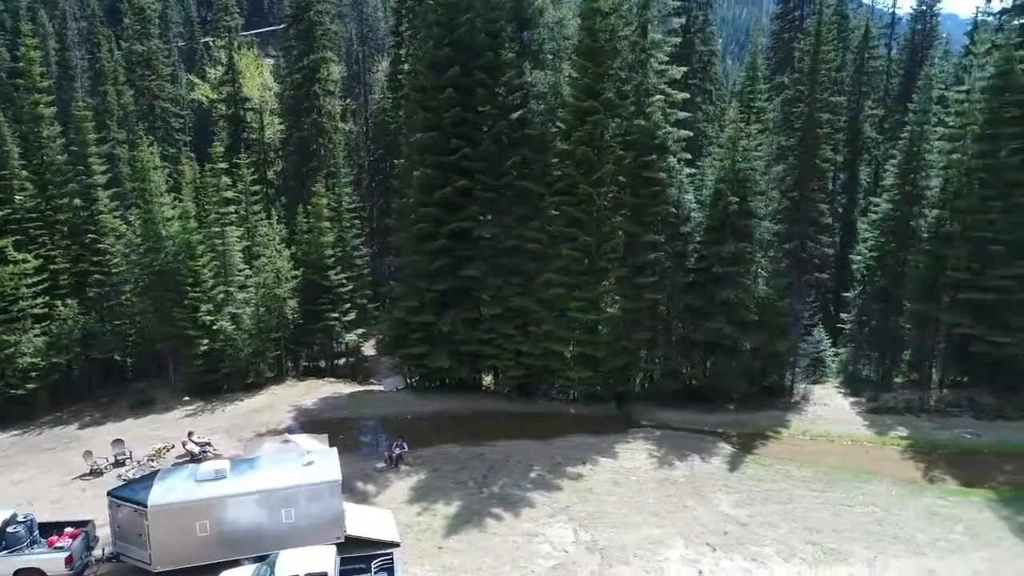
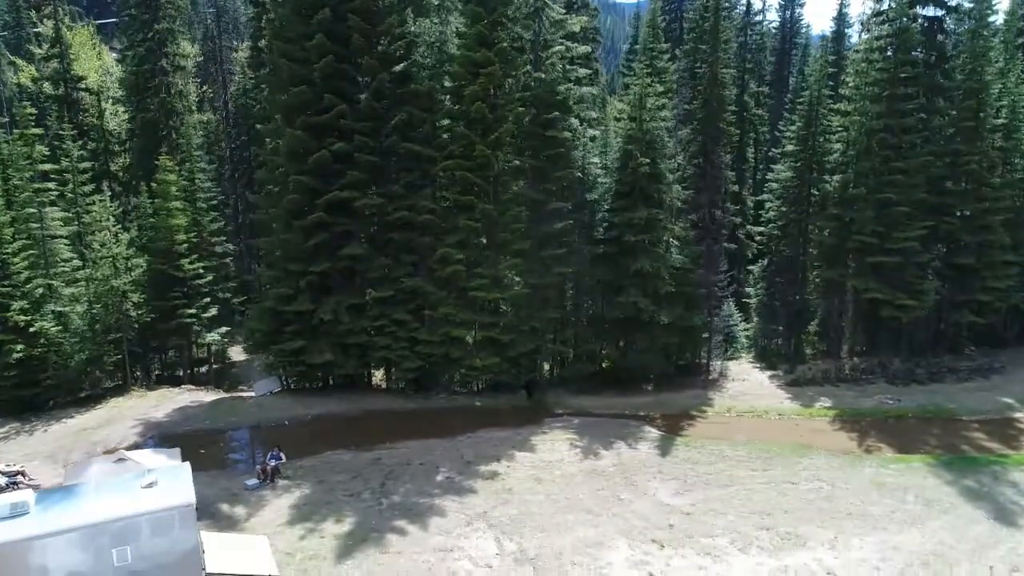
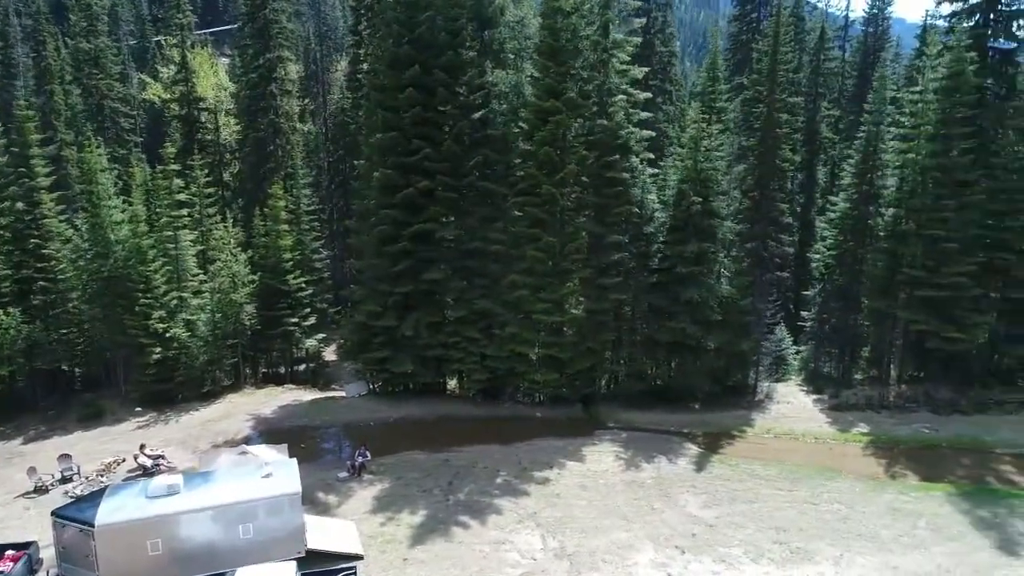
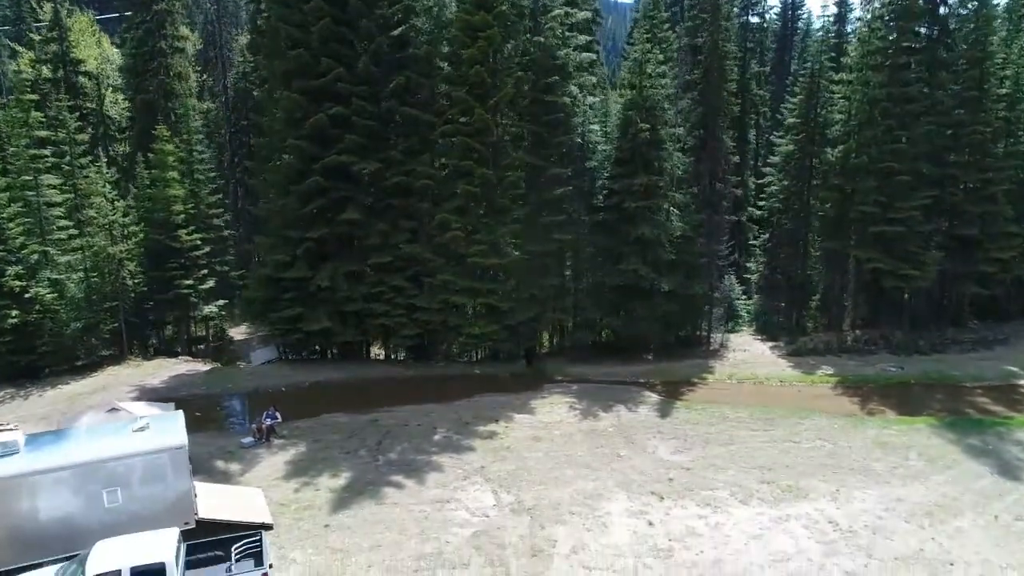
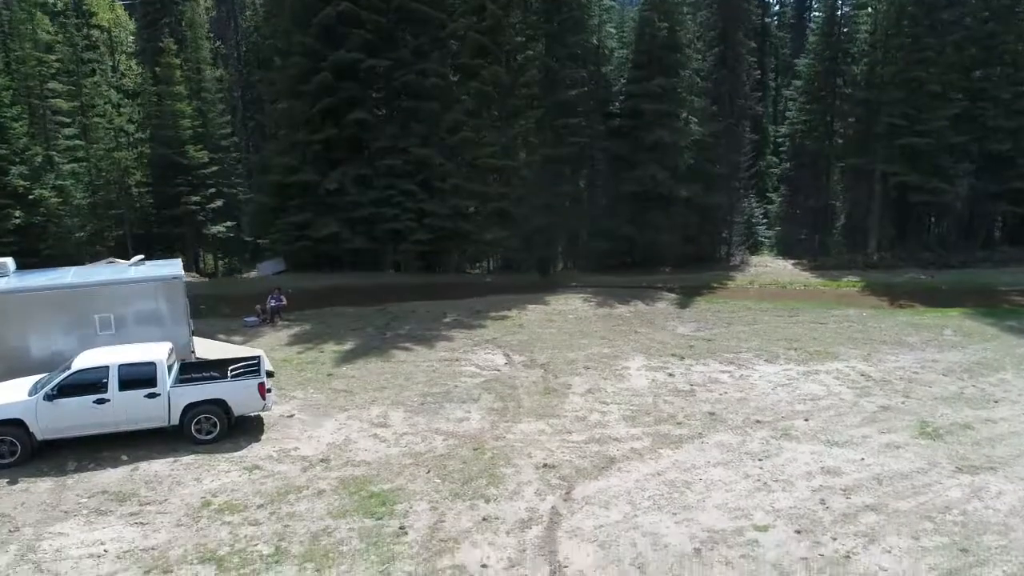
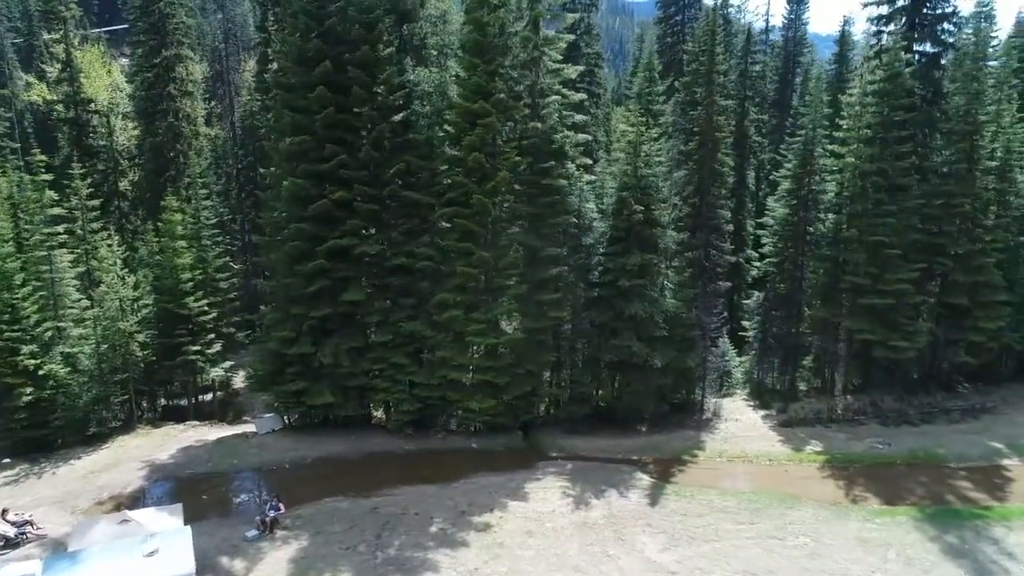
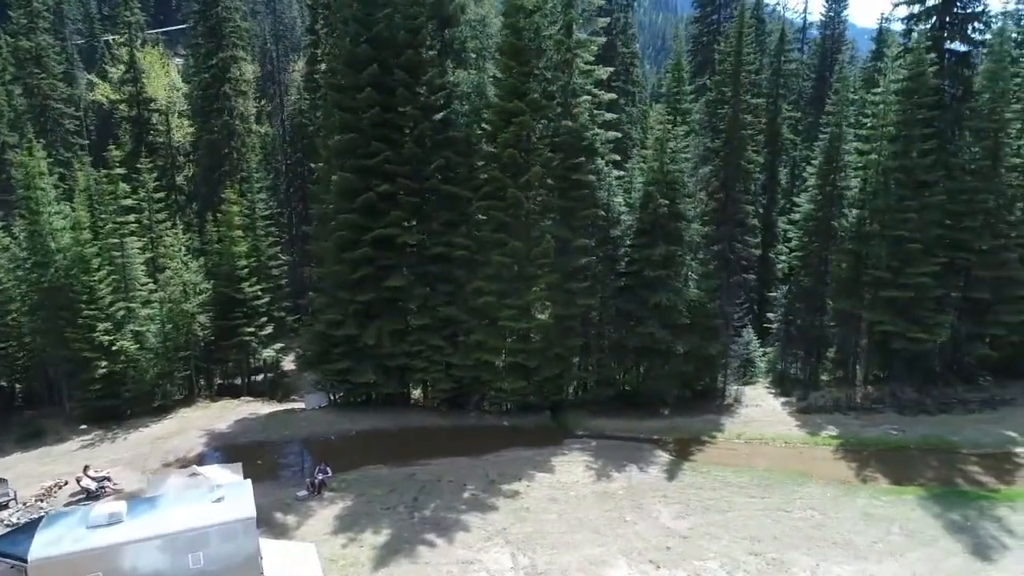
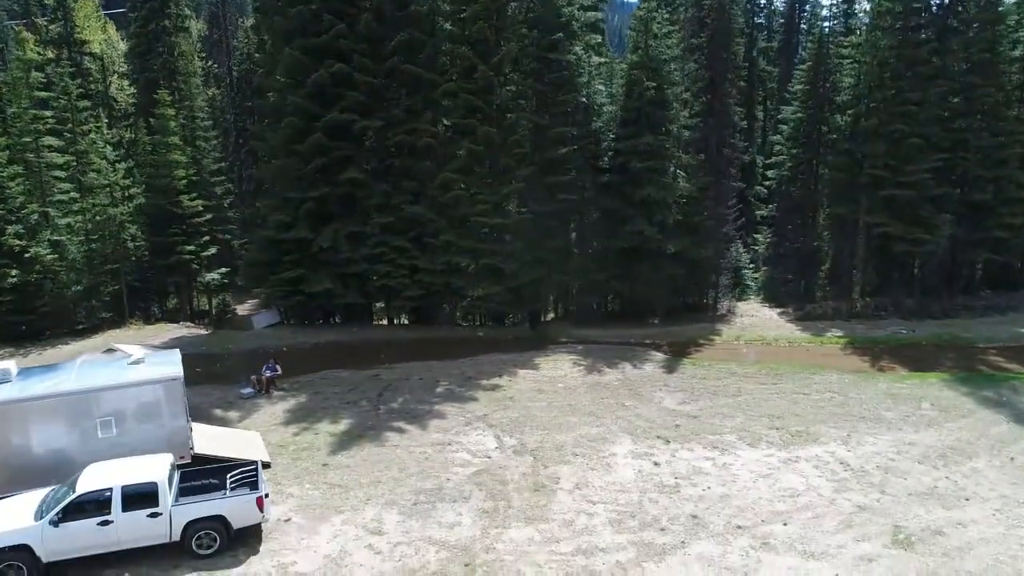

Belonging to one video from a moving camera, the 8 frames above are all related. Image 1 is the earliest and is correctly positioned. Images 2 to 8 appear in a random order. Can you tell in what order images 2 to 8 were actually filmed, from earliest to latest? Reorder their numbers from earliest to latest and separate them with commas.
3, 7, 6, 2, 4, 8, 5
